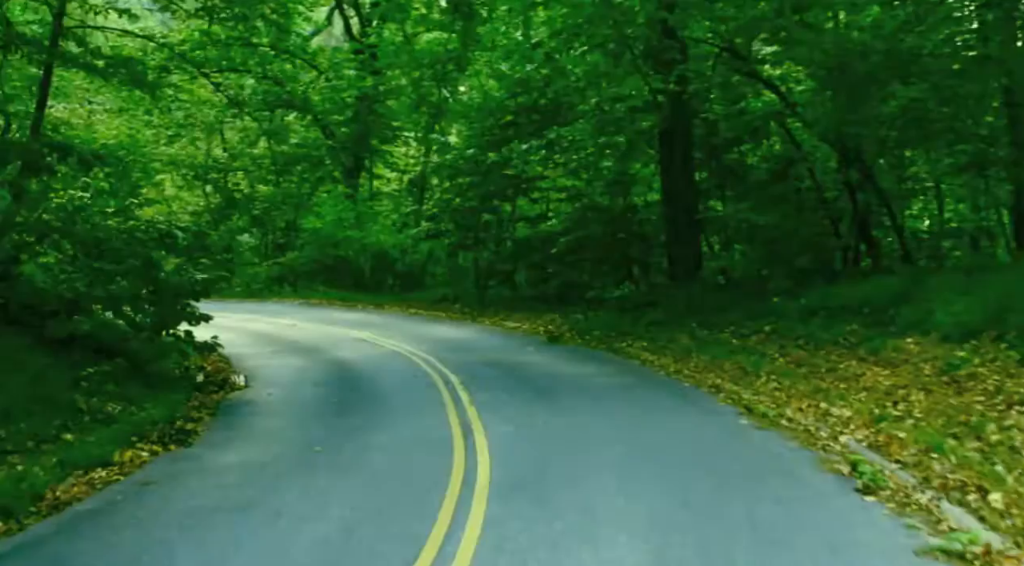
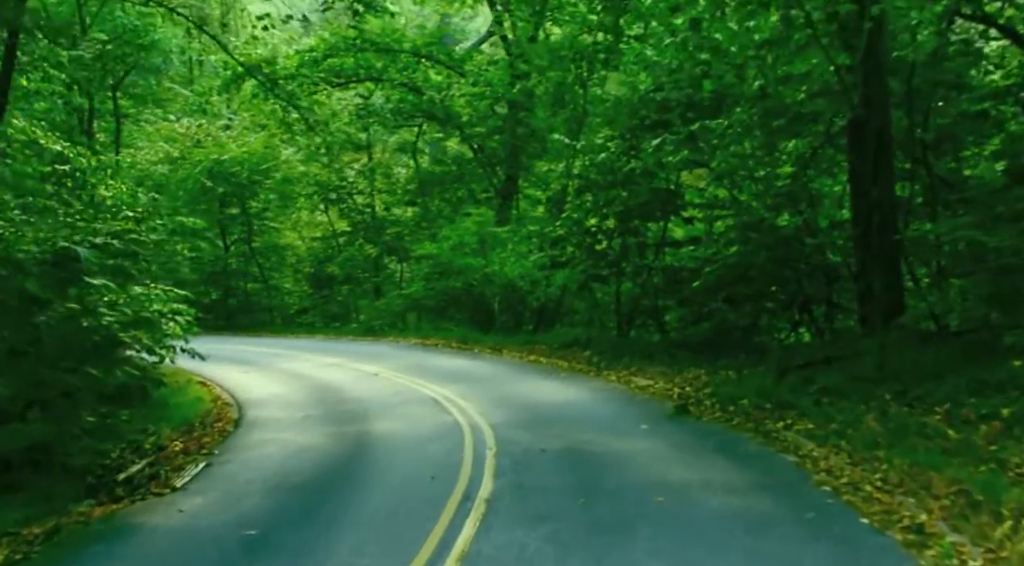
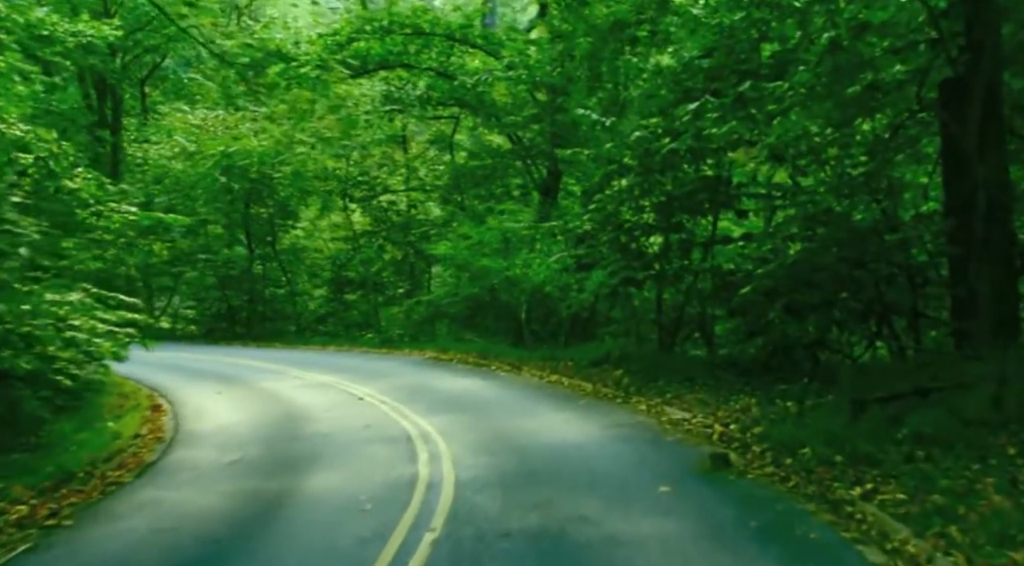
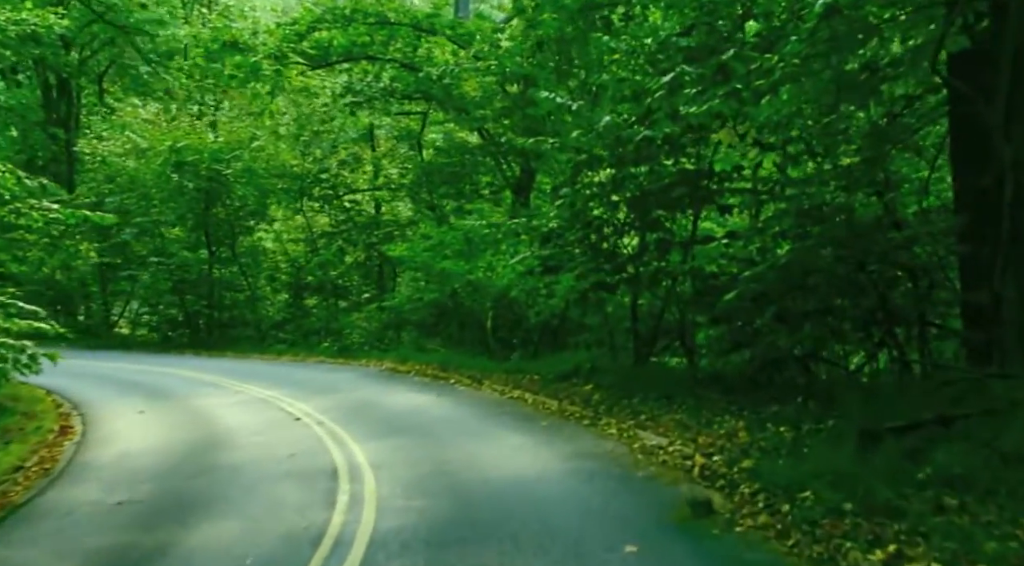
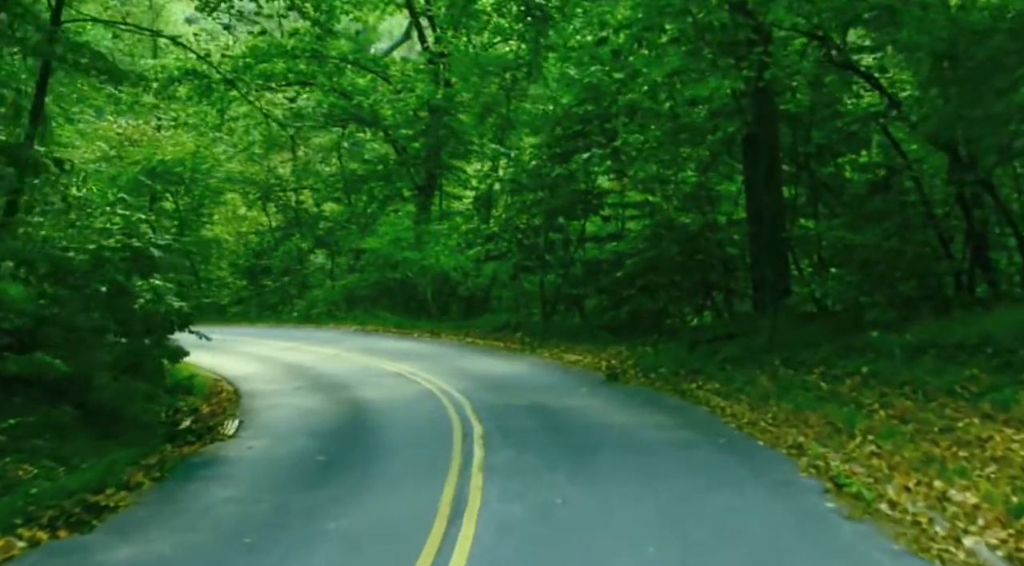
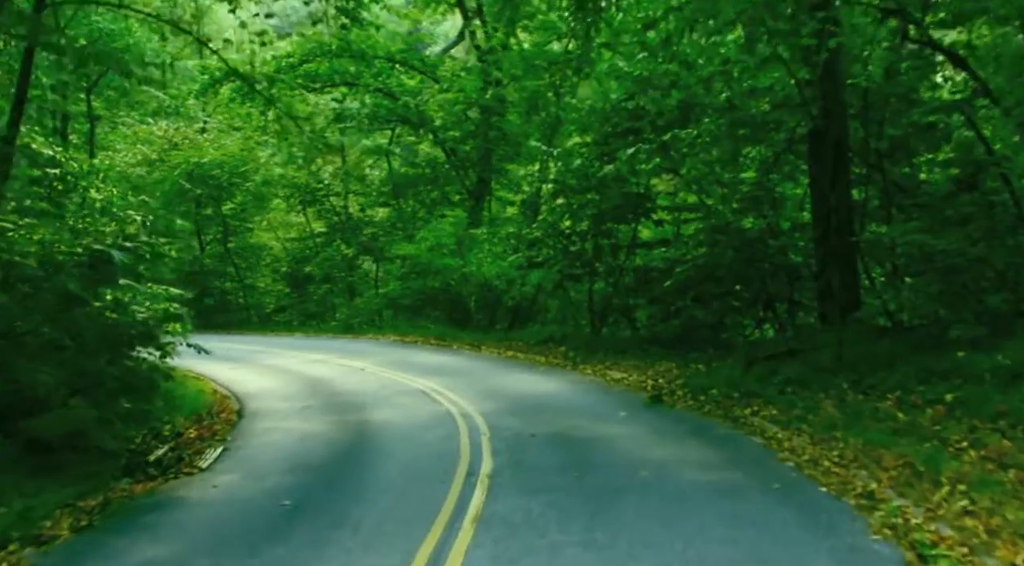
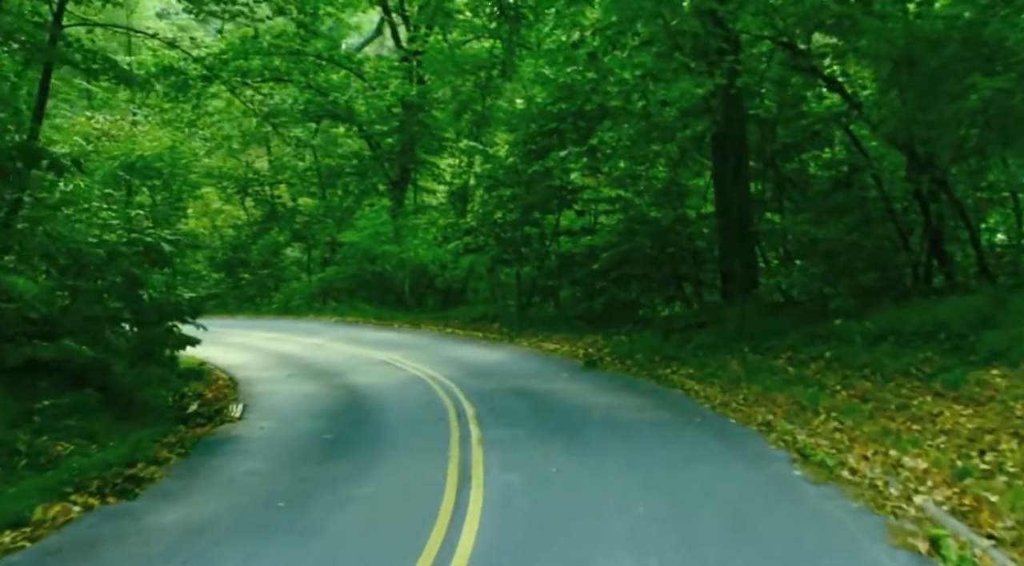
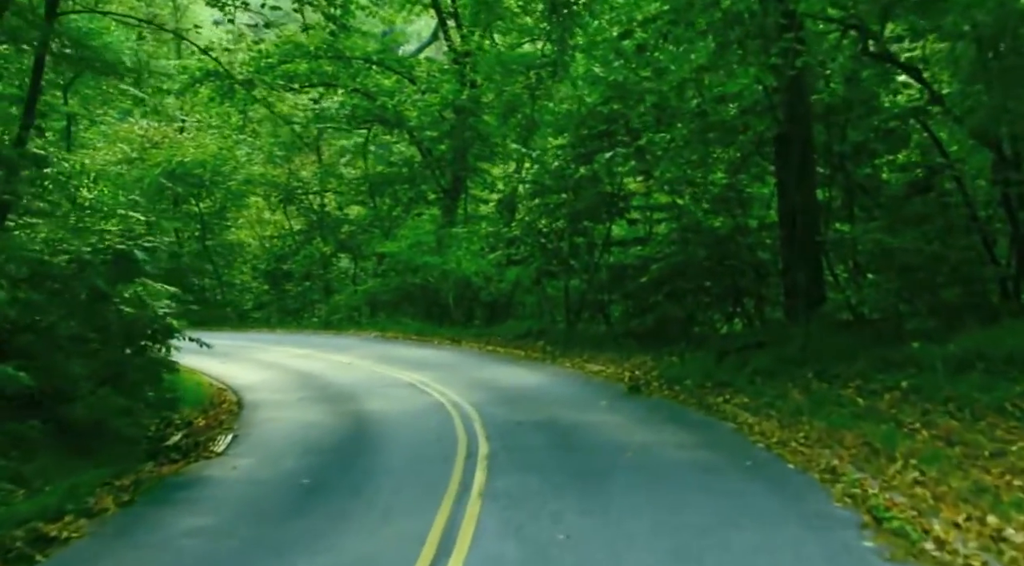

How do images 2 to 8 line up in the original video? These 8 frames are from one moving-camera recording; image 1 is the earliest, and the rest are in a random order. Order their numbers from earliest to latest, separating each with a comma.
7, 5, 8, 6, 2, 3, 4
